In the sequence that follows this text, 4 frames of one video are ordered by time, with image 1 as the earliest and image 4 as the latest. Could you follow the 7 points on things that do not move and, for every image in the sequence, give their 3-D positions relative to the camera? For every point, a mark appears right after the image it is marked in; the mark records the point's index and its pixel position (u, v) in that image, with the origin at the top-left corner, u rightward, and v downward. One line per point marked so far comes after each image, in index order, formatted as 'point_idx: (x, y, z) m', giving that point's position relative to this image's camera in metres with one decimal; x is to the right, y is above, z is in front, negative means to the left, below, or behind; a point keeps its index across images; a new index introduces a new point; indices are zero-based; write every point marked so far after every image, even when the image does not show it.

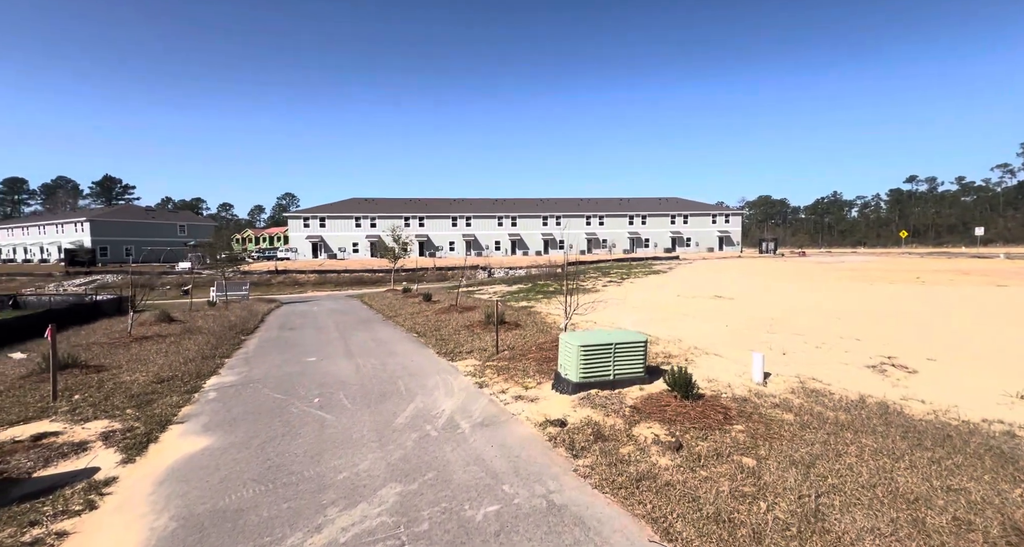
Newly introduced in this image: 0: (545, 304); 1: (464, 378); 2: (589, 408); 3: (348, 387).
0: (+0.9, -0.9, +14.5) m
1: (-0.8, -1.8, +8.4) m
2: (+0.9, -1.6, +5.9) m
3: (-2.8, -1.9, +8.6) m
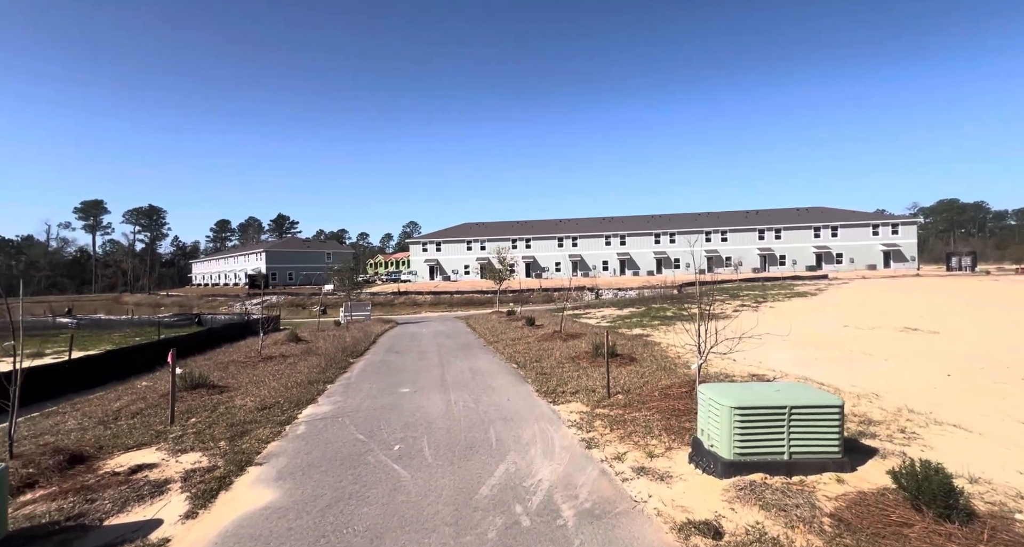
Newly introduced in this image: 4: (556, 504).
0: (+3.7, -1.4, +12.4) m
1: (+0.8, -2.1, +6.8) m
2: (+1.9, -1.8, +4.0) m
3: (-1.1, -2.3, +7.4) m
4: (+0.4, -2.1, +4.8) m
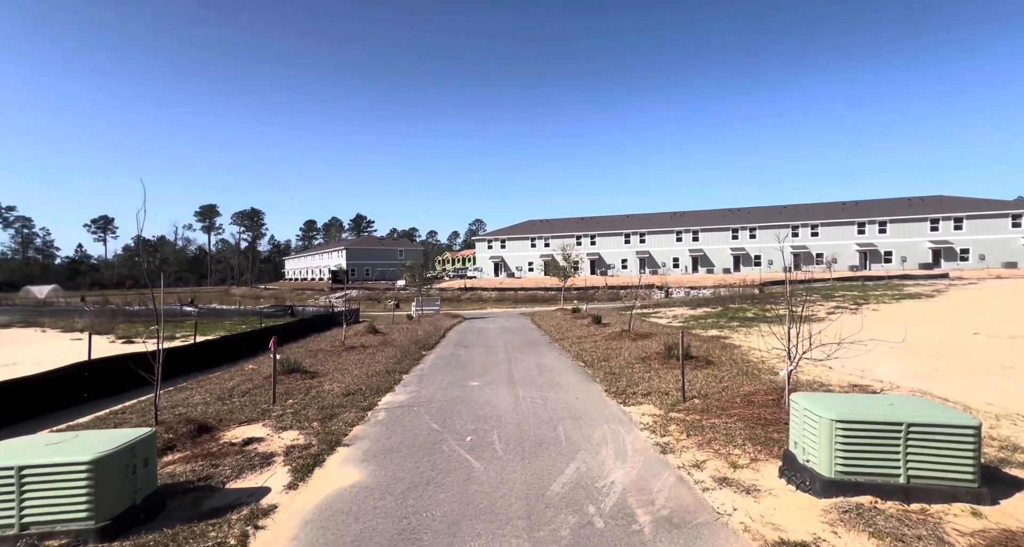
0: (+5.2, -1.4, +11.7) m
1: (+1.7, -2.1, +6.5) m
2: (+2.5, -1.8, +3.6) m
3: (-0.2, -2.2, +7.3) m
4: (+1.1, -2.1, +4.6) m
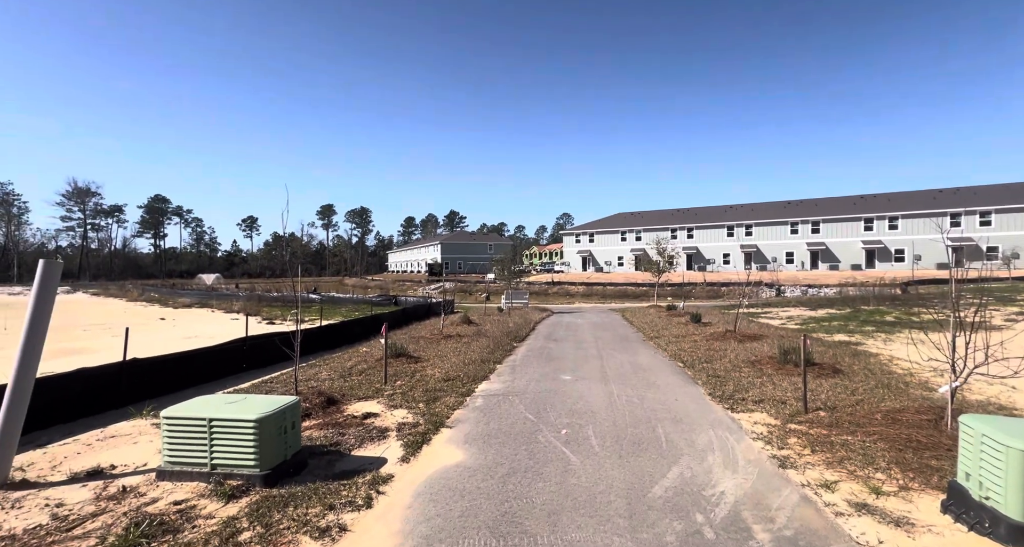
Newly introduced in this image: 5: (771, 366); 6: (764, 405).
0: (+7.3, -1.3, +10.4) m
1: (+2.9, -2.0, +5.9) m
2: (+3.1, -1.8, +2.8) m
3: (+1.2, -2.2, +7.0) m
4: (+2.0, -2.1, +4.1) m
5: (+5.1, -1.8, +10.0) m
6: (+3.8, -2.0, +7.5) m
